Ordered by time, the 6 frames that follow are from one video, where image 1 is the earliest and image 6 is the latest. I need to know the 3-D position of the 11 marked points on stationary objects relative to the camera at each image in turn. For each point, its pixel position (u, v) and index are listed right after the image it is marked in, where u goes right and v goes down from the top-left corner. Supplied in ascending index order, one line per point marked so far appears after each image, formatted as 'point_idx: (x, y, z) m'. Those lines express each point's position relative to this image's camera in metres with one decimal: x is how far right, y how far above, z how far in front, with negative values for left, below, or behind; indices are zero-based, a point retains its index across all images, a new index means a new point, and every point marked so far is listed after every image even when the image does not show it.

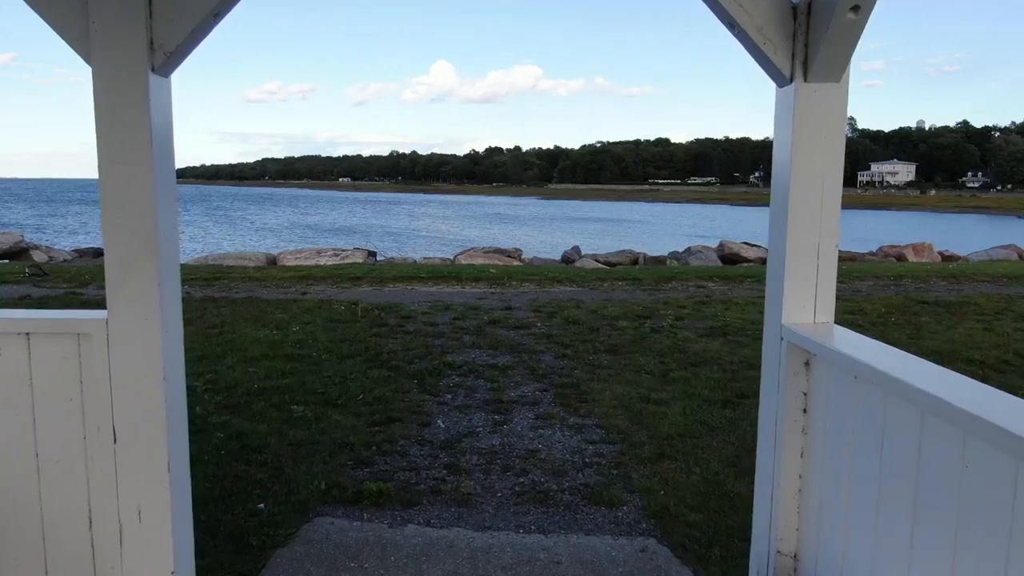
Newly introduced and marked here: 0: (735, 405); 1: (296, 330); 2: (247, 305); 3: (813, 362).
0: (+2.0, -1.0, +6.4) m
1: (-2.8, -0.6, +9.3) m
2: (-4.3, -0.3, +11.7) m
3: (+1.1, -0.3, +2.5) m
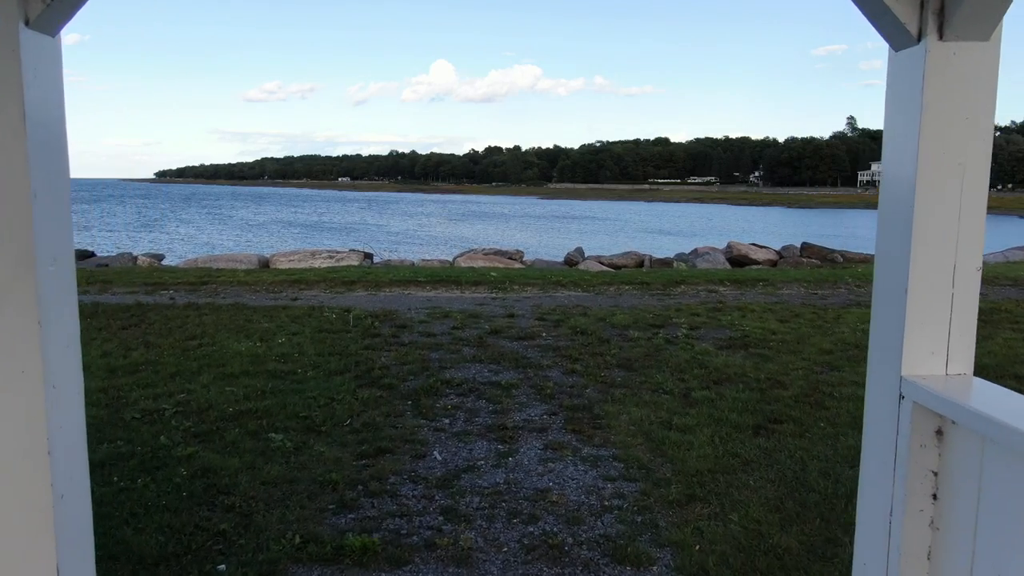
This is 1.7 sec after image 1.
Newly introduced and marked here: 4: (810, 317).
0: (+2.0, -1.1, +5.6) m
1: (-2.7, -0.7, +8.6) m
2: (-4.2, -0.4, +11.0) m
3: (+1.1, -0.4, +1.8) m
4: (+4.5, -0.4, +11.0) m
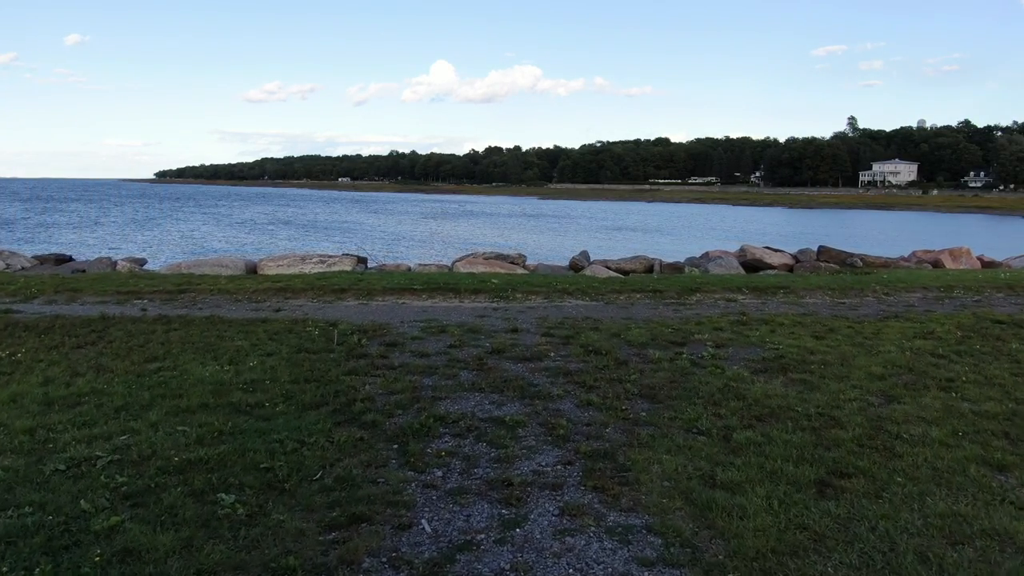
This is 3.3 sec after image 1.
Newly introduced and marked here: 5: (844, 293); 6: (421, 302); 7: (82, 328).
0: (+2.0, -1.3, +4.6) m
1: (-2.7, -0.8, +7.5) m
2: (-4.2, -0.5, +9.9) m
3: (+1.1, -0.5, +0.7) m
4: (+4.6, -0.6, +9.9) m
5: (+6.7, -0.1, +14.6) m
6: (-1.7, -0.3, +13.1) m
7: (-5.7, -0.5, +9.6) m
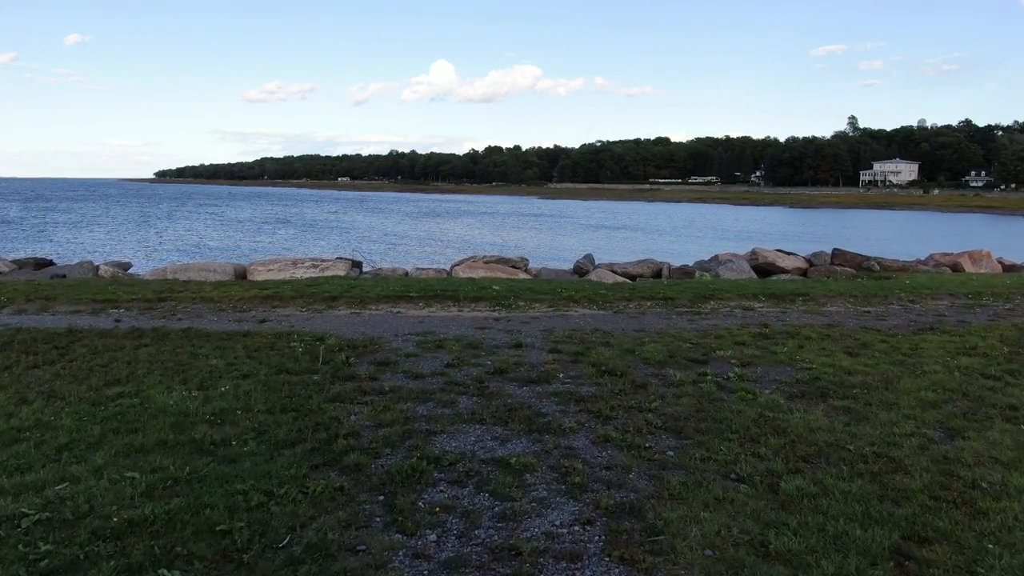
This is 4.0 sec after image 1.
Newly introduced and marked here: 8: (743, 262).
0: (+2.1, -1.4, +3.7) m
1: (-2.7, -1.0, +6.6) m
2: (-4.2, -0.7, +9.0) m
3: (+1.2, -0.7, -0.1) m
4: (+4.6, -0.7, +9.0) m
5: (+6.8, -0.2, +13.8) m
6: (-1.6, -0.4, +12.3) m
7: (-5.7, -0.7, +8.7) m
8: (+6.2, +0.7, +19.5) m
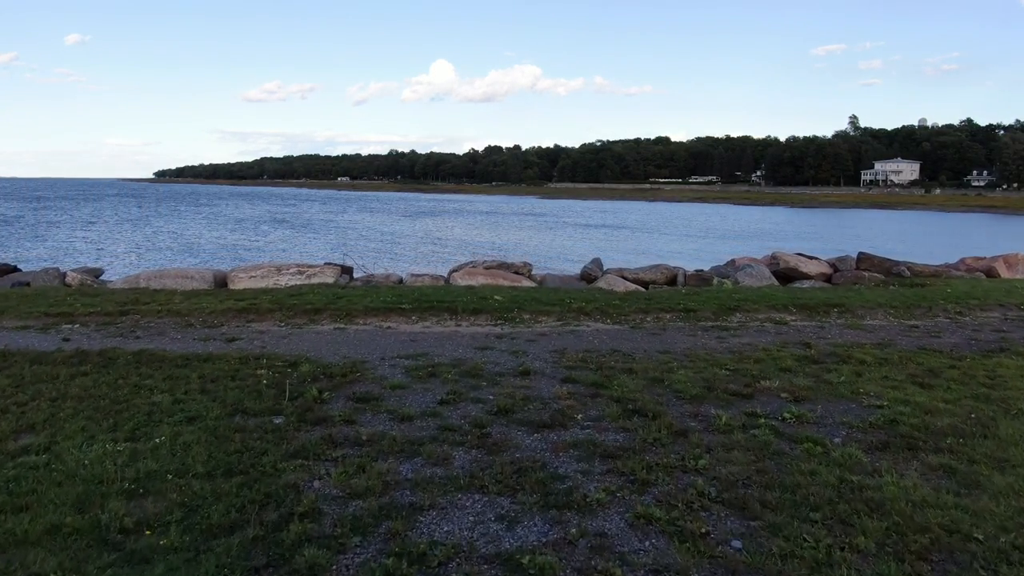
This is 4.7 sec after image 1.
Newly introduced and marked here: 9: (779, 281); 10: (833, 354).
0: (+2.2, -1.6, +2.4) m
1: (-2.6, -1.1, +5.3) m
2: (-4.1, -0.9, +7.7) m
3: (+1.3, -0.8, -1.5) m
4: (+4.7, -0.9, +7.7) m
5: (+6.8, -0.4, +12.4) m
6: (-1.6, -0.6, +10.9) m
7: (-5.6, -0.9, +7.4) m
8: (+6.3, +0.5, +18.1) m
9: (+6.7, +0.2, +18.2) m
10: (+3.9, -0.8, +8.8) m
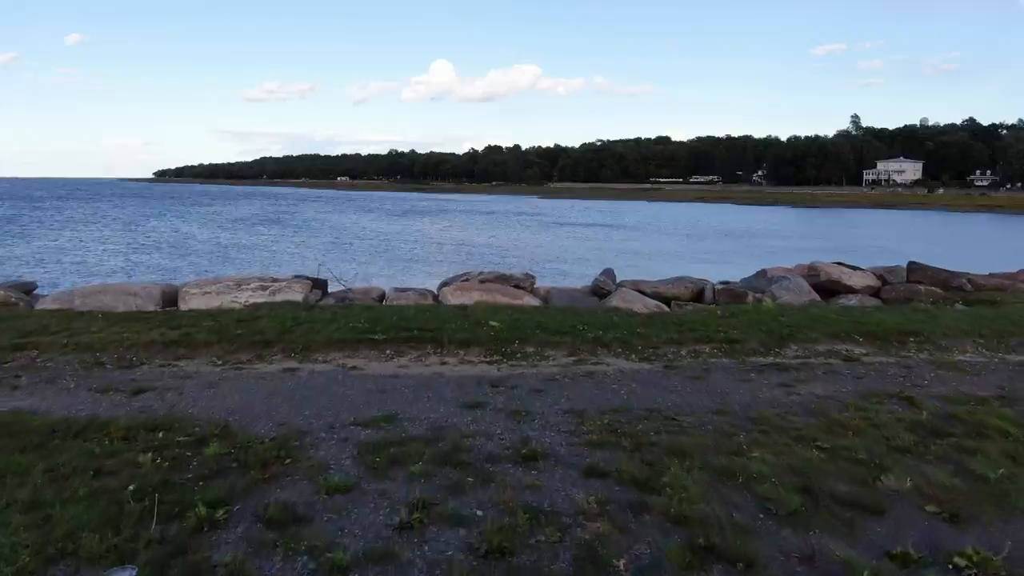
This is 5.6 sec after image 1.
0: (+2.2, -2.0, -0.1) m
1: (-2.6, -1.5, +2.9) m
2: (-4.1, -1.2, +5.3) m
3: (+1.3, -1.2, -3.9) m
4: (+4.7, -1.3, +5.2) m
5: (+6.8, -0.8, +10.0) m
6: (-1.6, -0.9, +8.5) m
7: (-5.6, -1.2, +5.0) m
8: (+6.3, +0.2, +15.7) m
9: (+6.7, -0.1, +15.8) m
10: (+3.9, -1.1, +6.4) m
